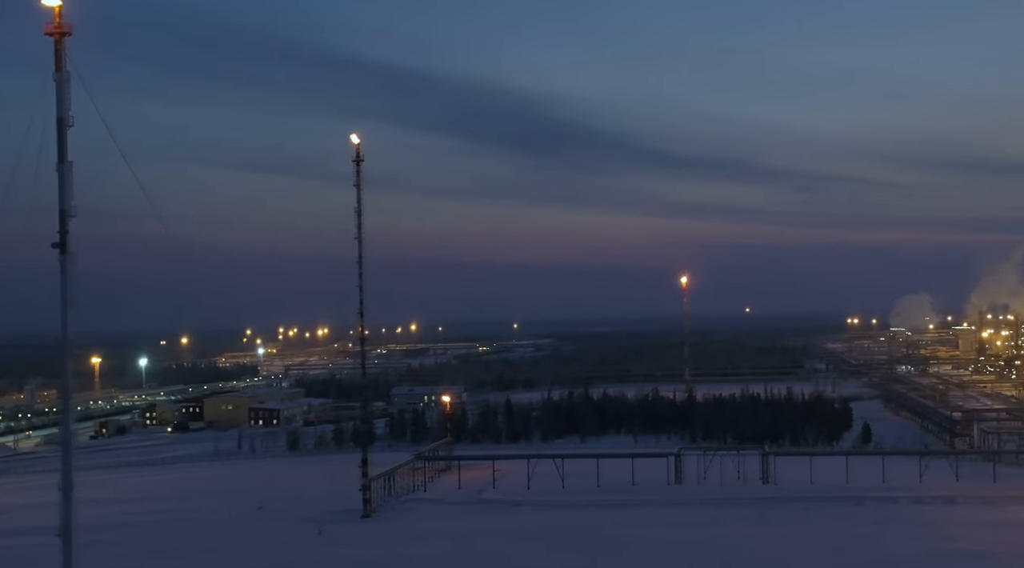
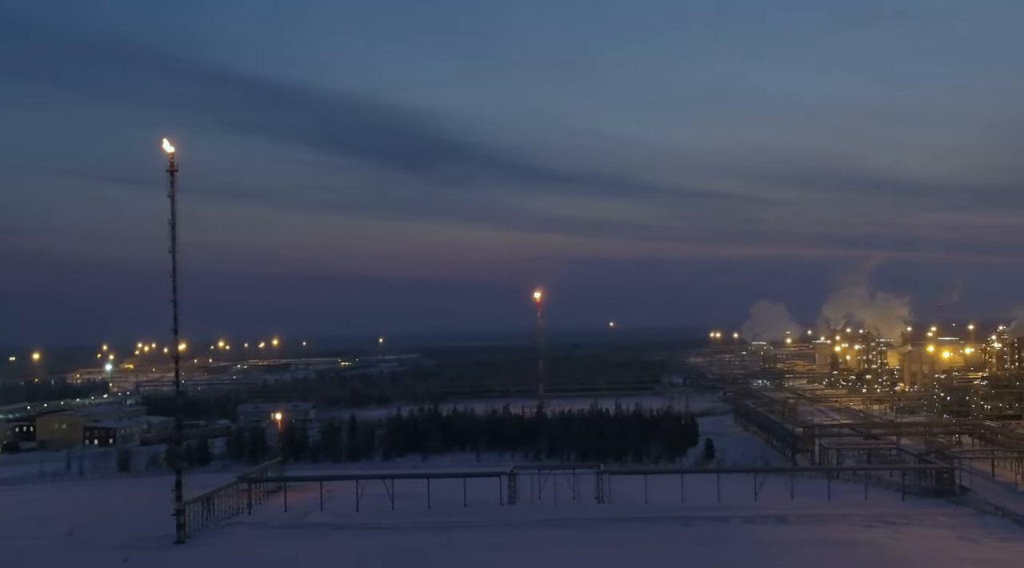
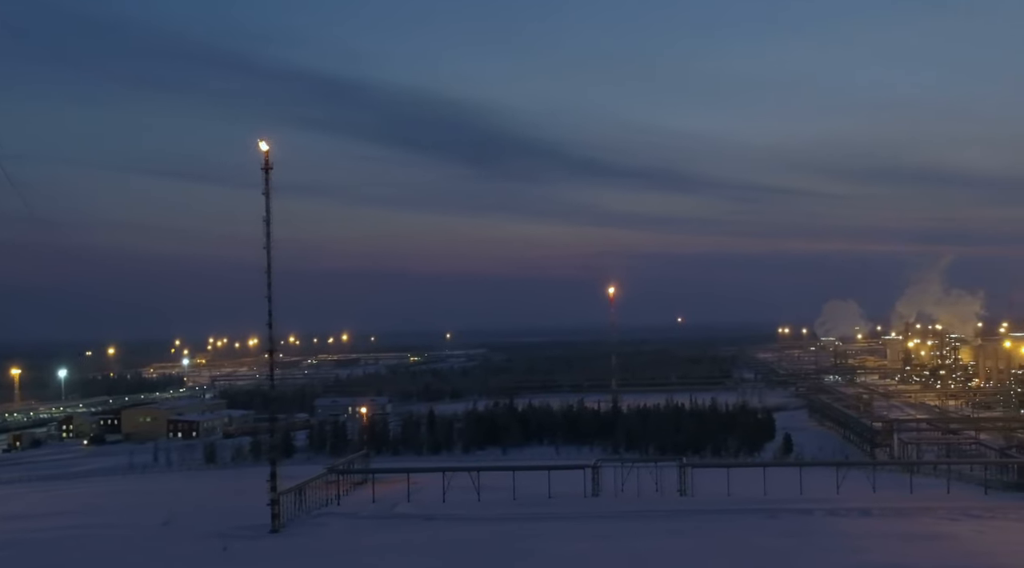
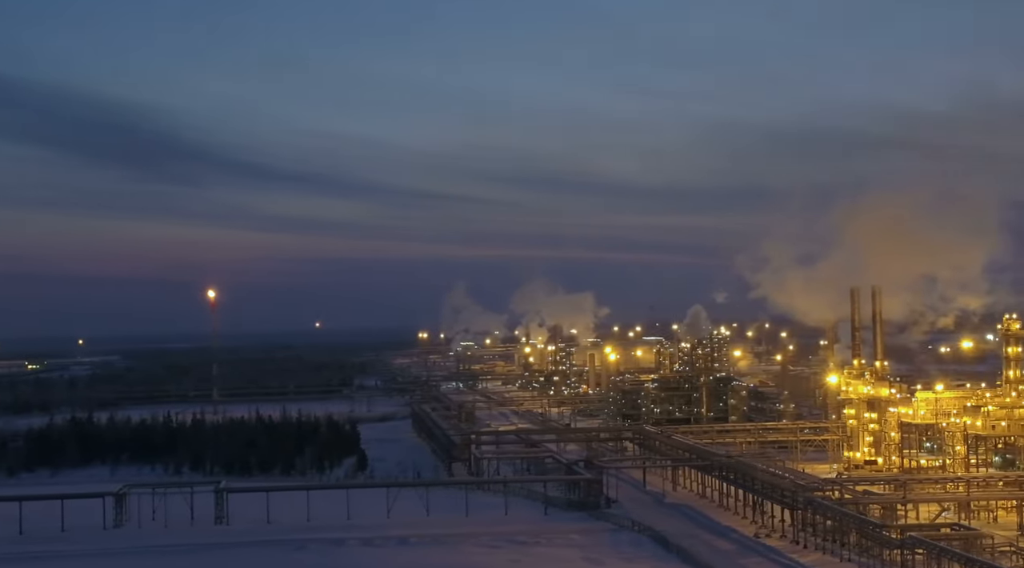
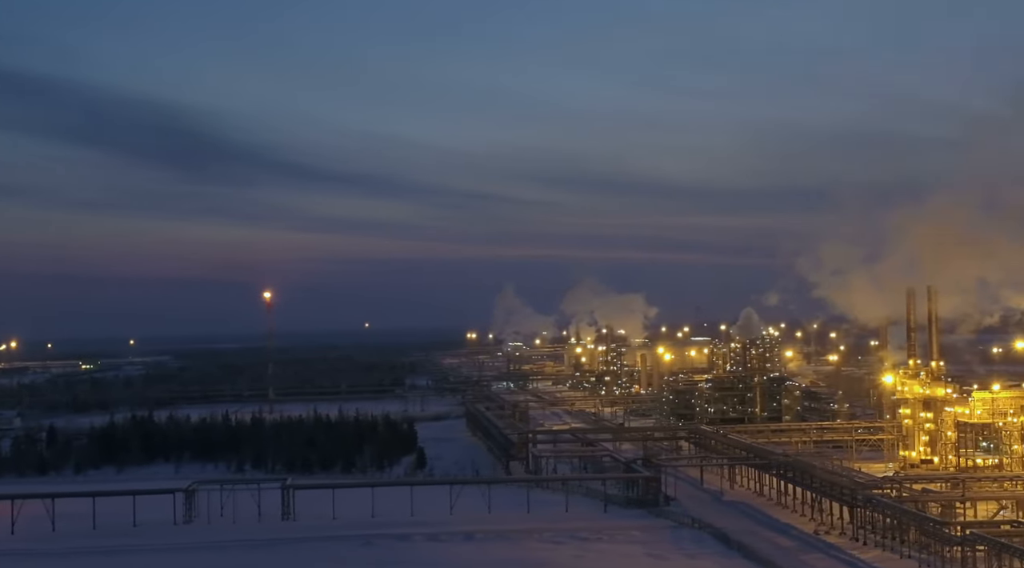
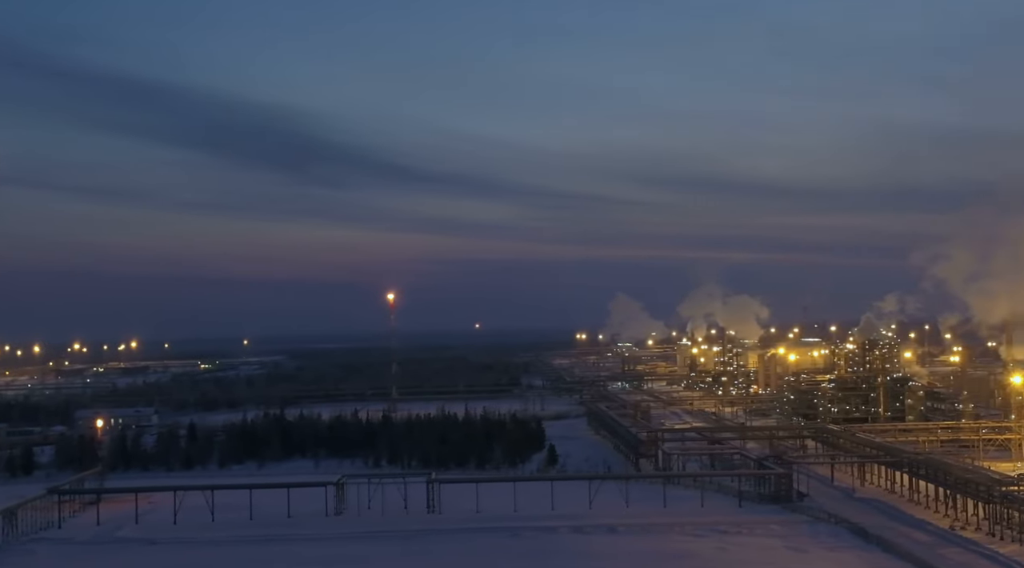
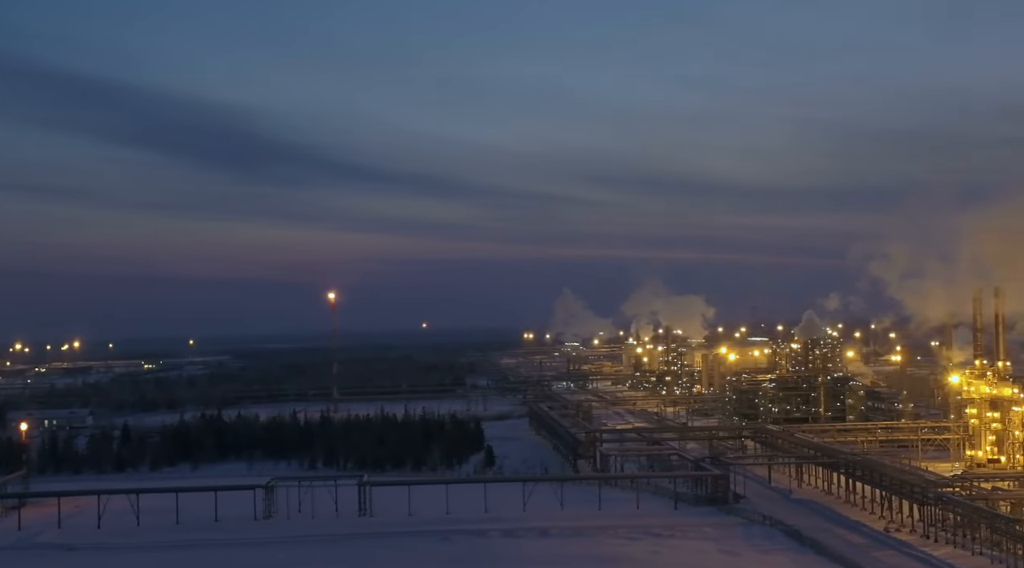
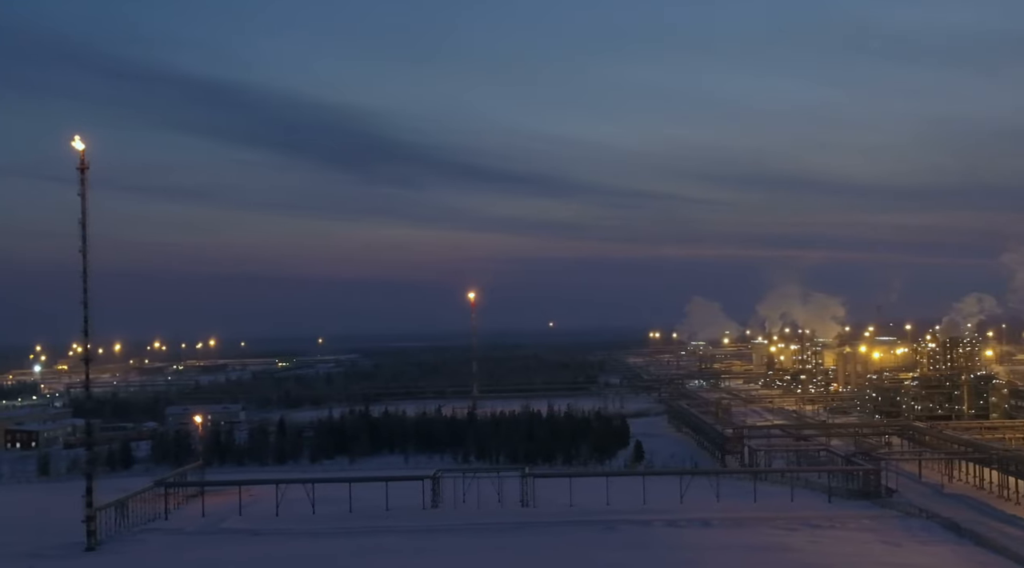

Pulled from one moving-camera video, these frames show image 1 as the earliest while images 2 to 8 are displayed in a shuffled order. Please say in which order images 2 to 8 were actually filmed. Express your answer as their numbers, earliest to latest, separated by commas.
3, 2, 8, 6, 7, 5, 4
